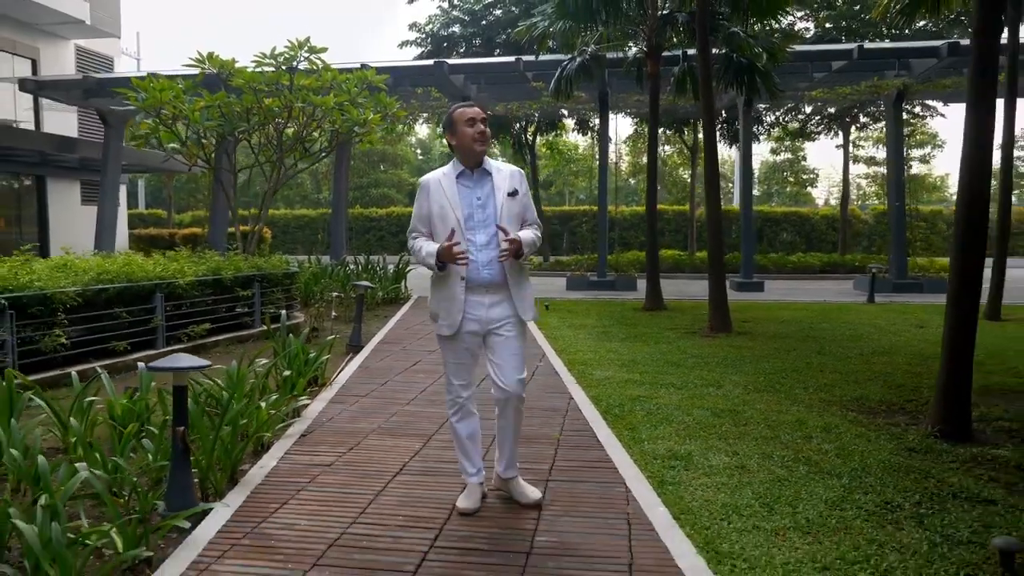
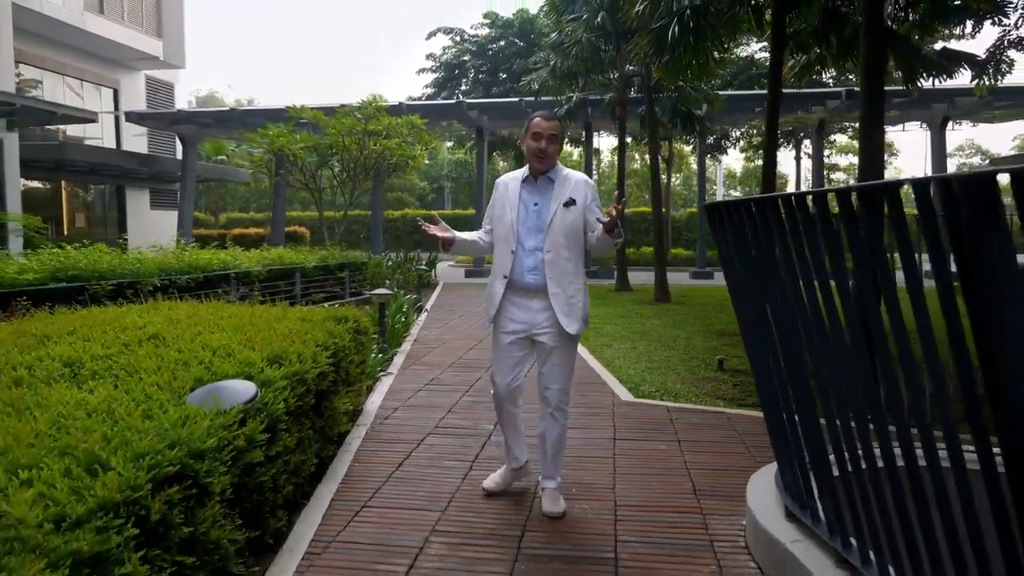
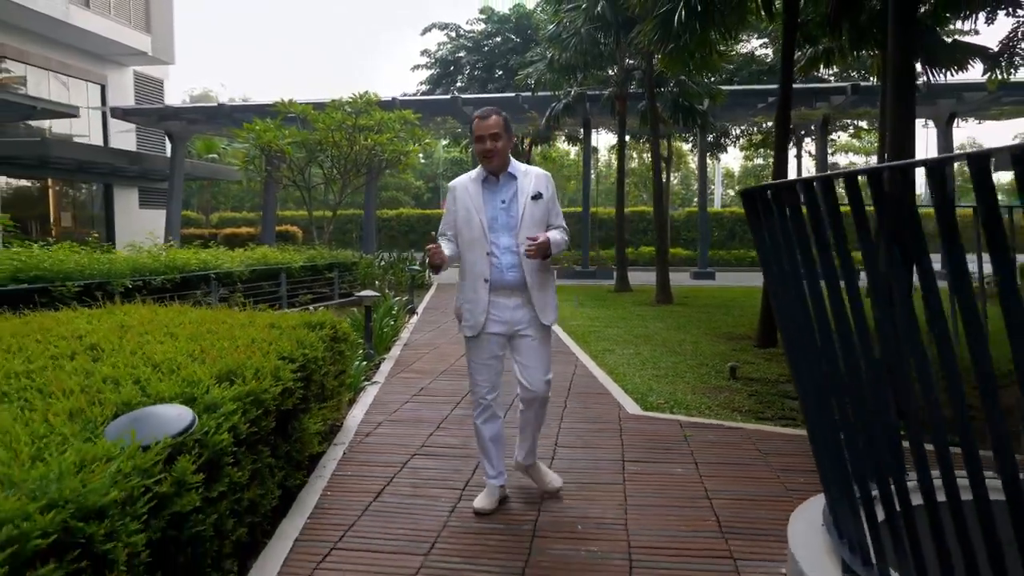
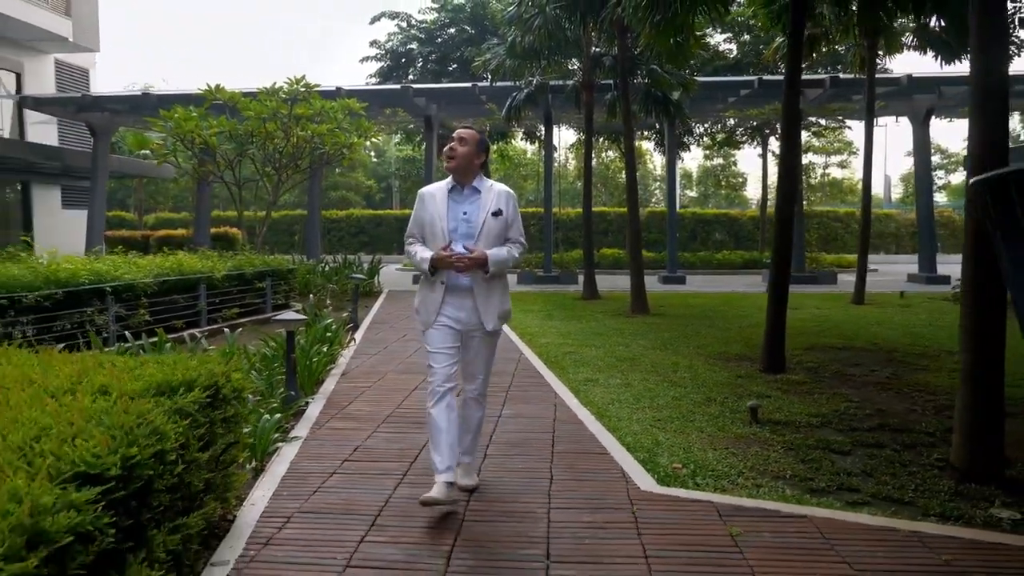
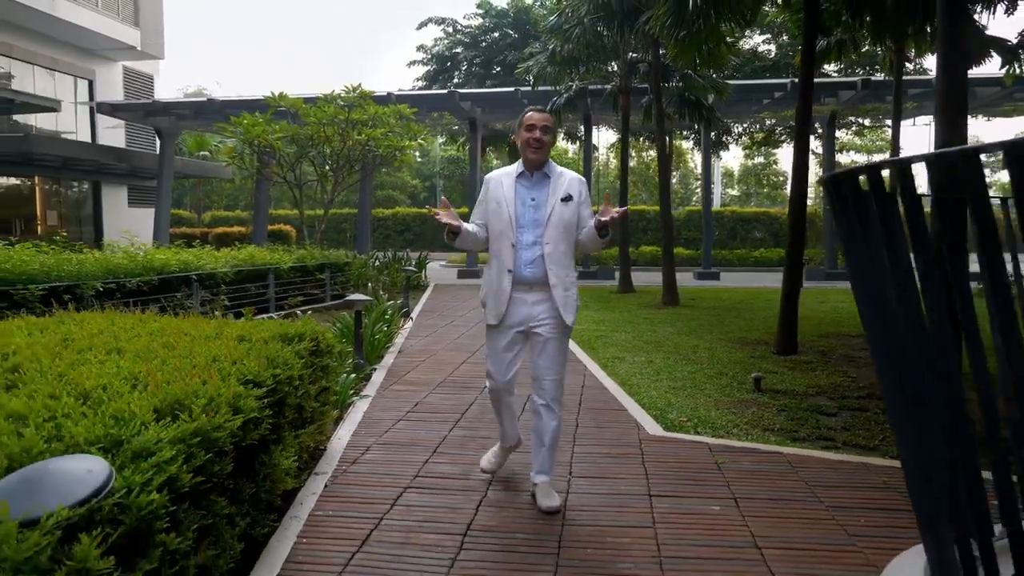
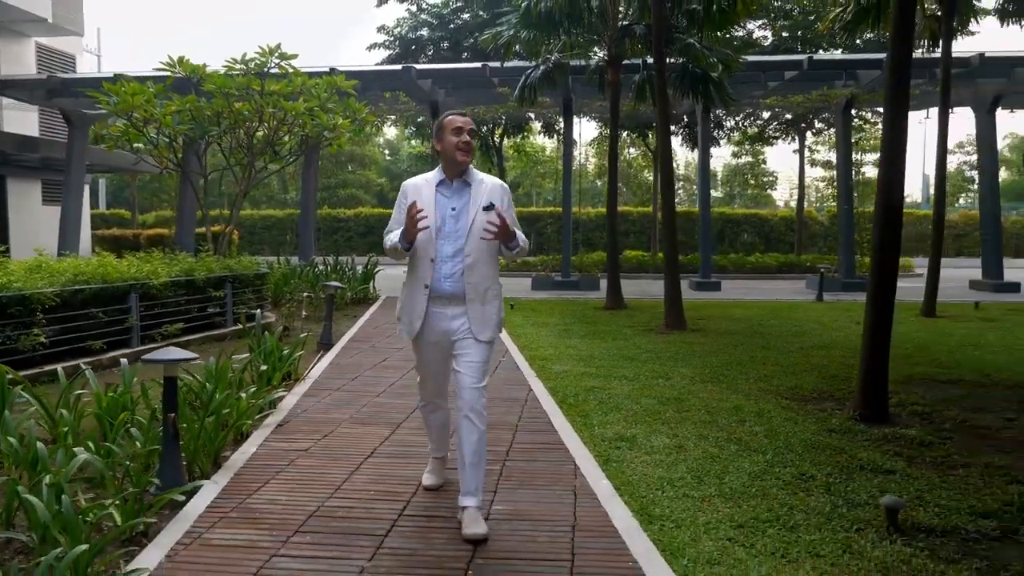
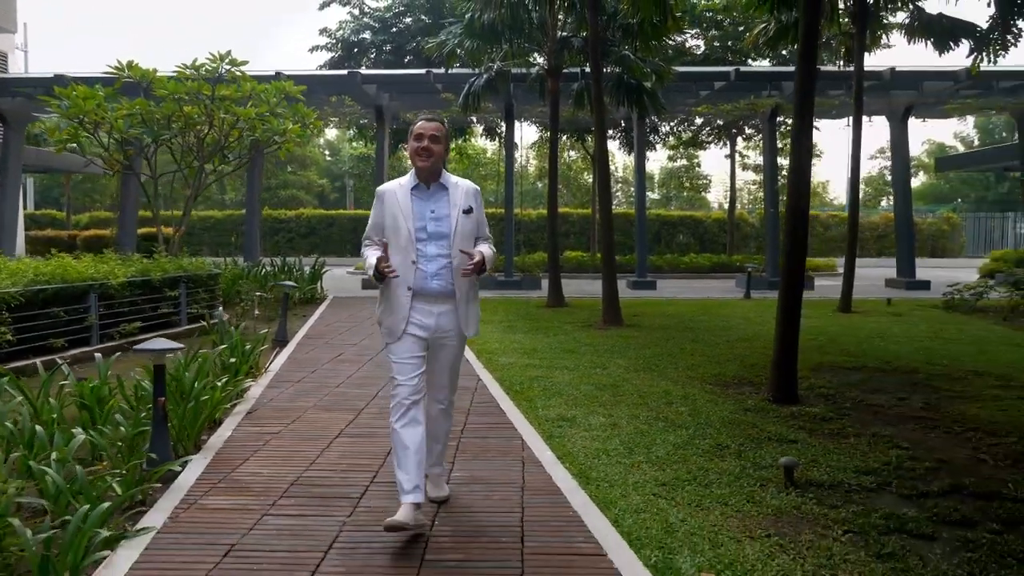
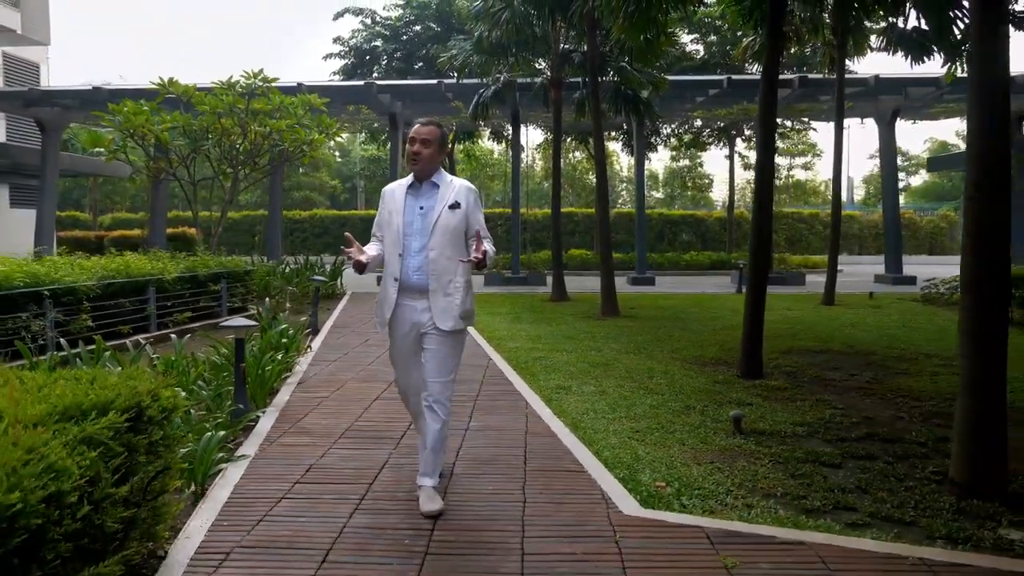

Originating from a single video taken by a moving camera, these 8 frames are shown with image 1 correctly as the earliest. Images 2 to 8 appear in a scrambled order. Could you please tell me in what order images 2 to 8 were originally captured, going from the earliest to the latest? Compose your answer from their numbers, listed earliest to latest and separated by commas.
6, 7, 8, 4, 5, 3, 2
